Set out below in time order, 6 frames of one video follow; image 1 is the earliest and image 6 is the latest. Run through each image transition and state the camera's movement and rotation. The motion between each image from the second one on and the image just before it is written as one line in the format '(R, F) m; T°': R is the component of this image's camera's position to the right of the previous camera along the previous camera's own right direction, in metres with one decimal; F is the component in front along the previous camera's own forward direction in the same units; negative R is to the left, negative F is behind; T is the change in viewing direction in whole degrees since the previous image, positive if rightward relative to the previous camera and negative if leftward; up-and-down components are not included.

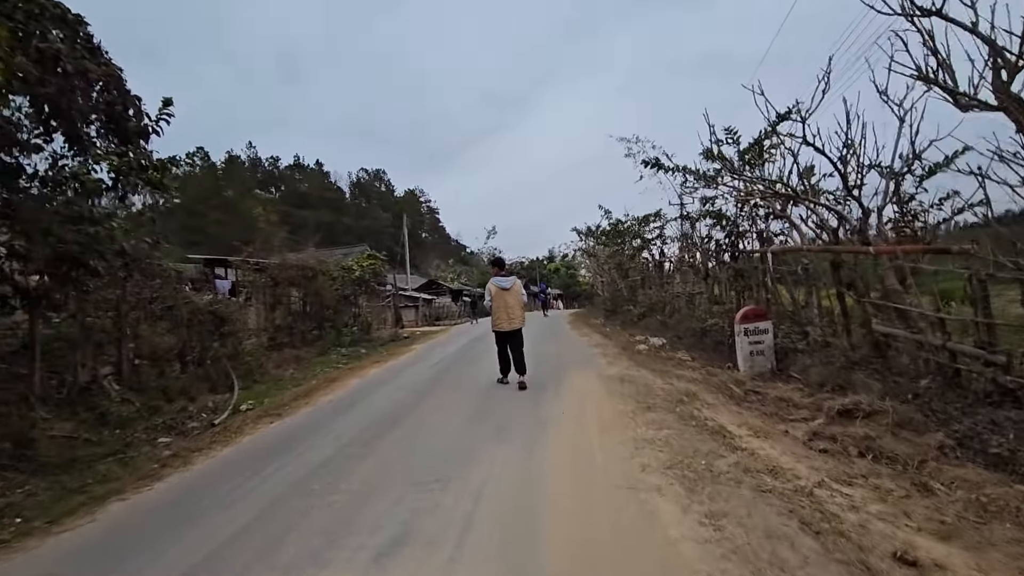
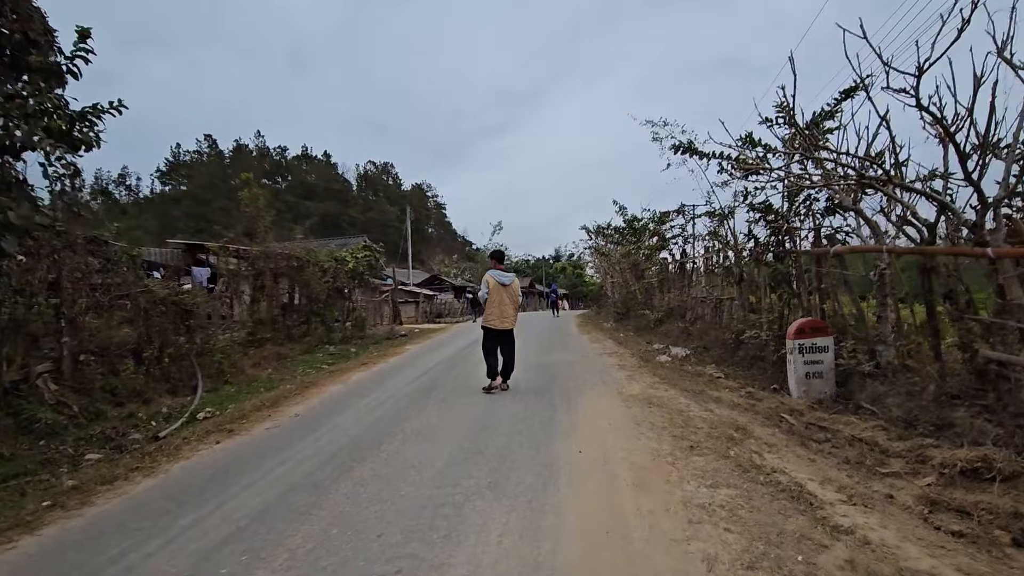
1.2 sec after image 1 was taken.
(0.0, +1.3) m; -1°
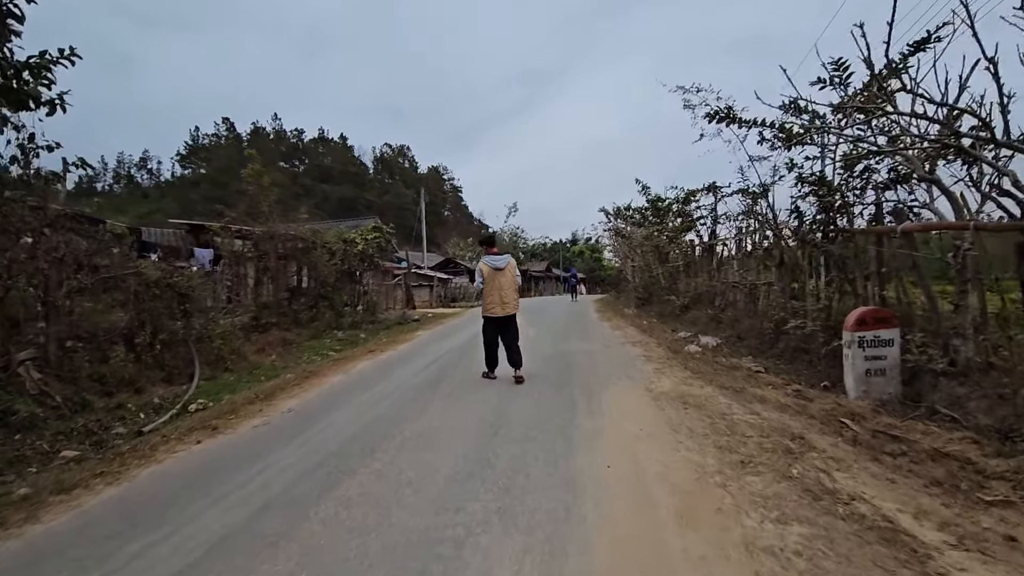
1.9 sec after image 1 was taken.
(0.0, +0.8) m; -2°
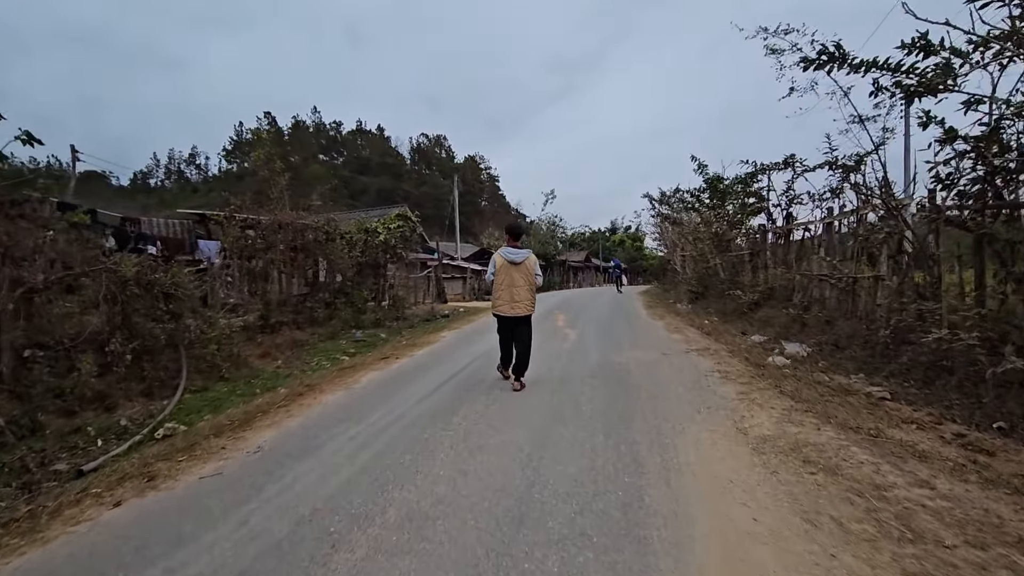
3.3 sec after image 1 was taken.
(0.0, +1.6) m; -4°
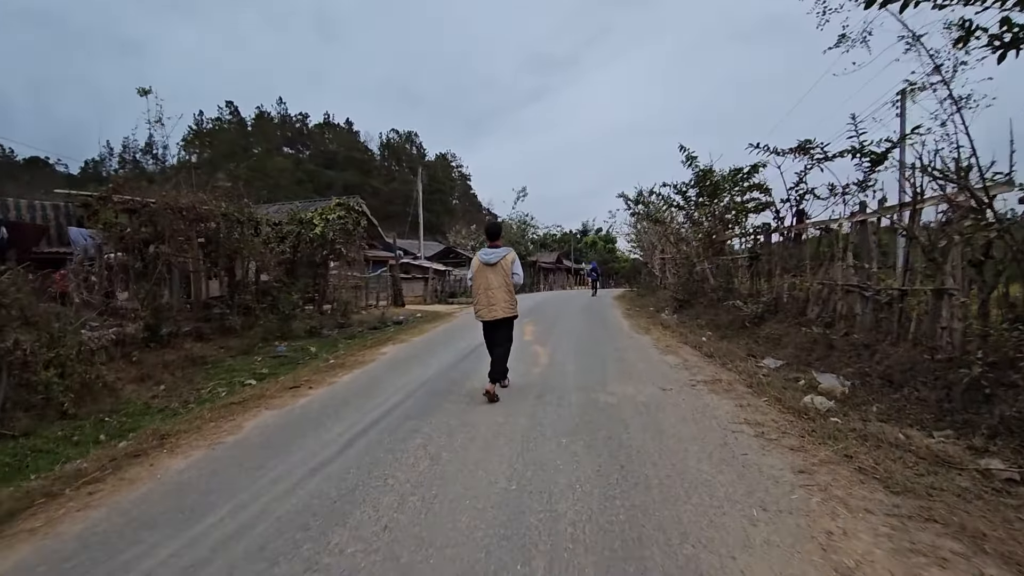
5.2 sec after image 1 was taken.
(+0.2, +2.0) m; +3°
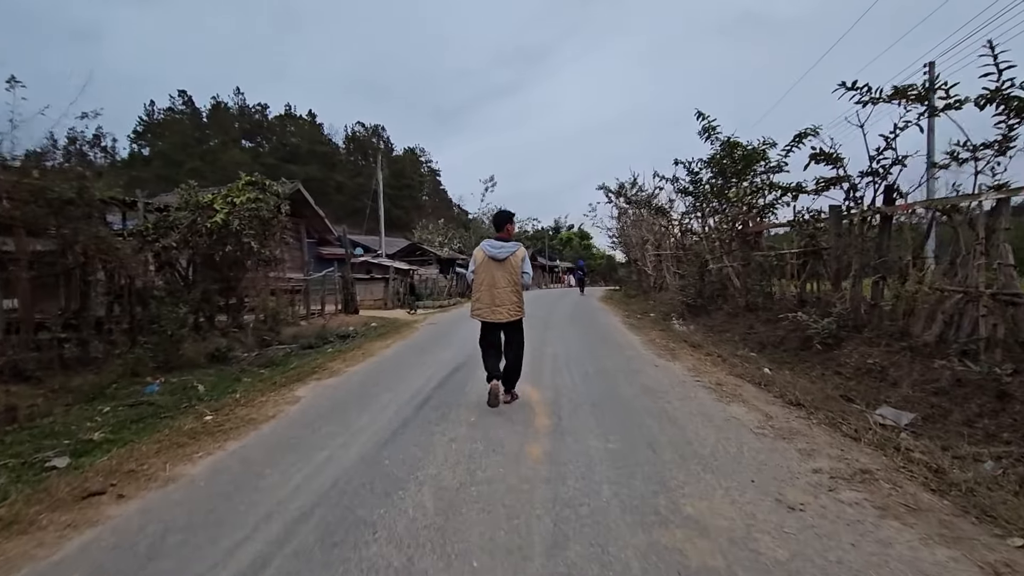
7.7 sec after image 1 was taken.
(-0.1, +2.9) m; +3°
